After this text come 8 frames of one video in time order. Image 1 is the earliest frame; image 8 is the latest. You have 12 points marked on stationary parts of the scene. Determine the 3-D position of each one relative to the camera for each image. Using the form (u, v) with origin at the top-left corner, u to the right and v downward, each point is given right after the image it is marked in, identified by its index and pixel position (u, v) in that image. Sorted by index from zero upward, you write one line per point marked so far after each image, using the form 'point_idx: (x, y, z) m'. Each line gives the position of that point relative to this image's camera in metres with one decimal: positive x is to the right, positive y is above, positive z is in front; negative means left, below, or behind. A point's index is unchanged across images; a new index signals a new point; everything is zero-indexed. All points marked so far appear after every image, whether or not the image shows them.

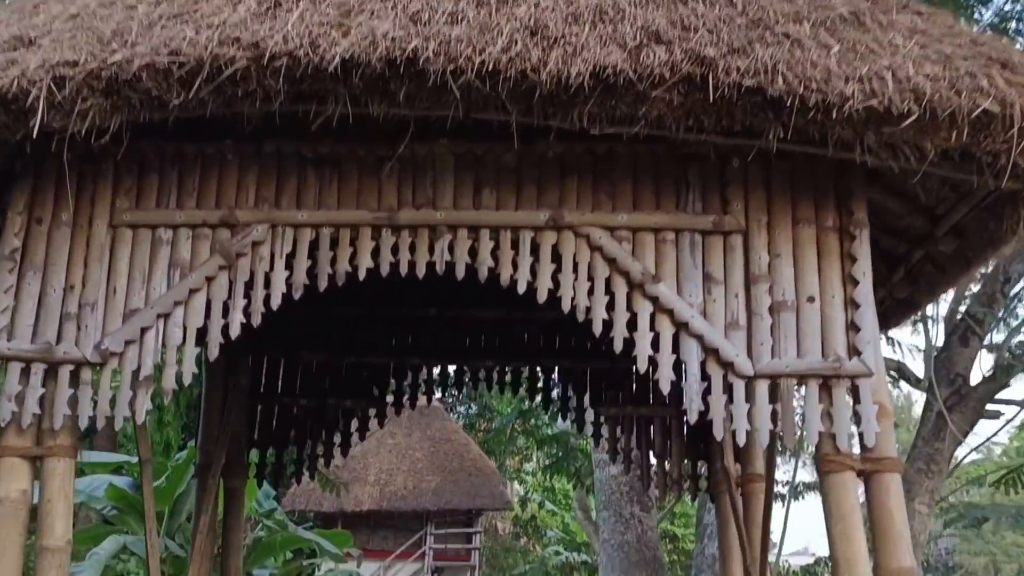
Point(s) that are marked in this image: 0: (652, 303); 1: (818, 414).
0: (+0.3, 0.0, +2.1) m
1: (+0.6, -0.2, +2.1) m
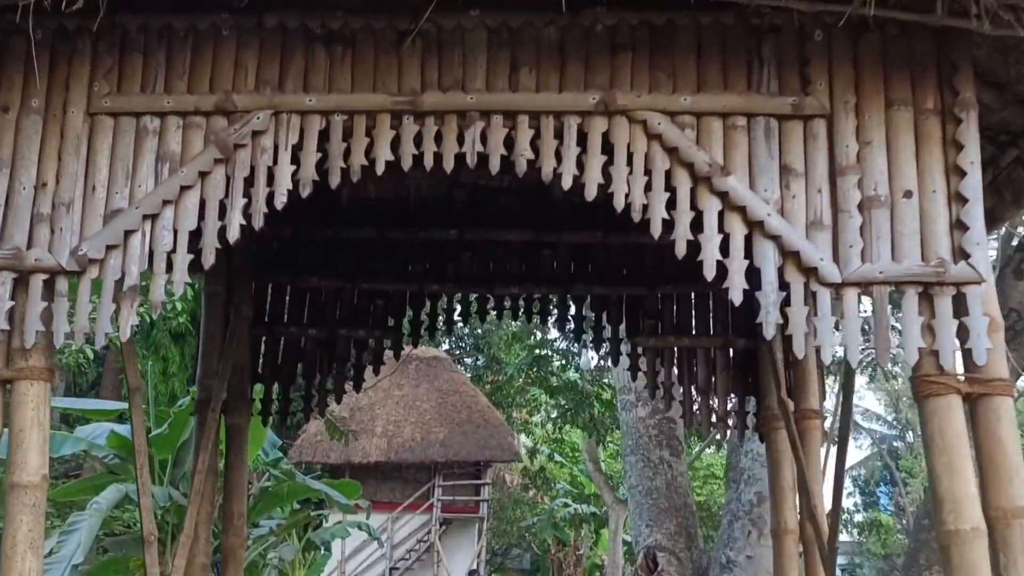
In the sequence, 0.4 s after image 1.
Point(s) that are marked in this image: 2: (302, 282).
0: (+0.3, +0.1, +1.8) m
1: (+0.6, -0.1, +1.7) m
2: (-0.6, 0.0, +3.1) m
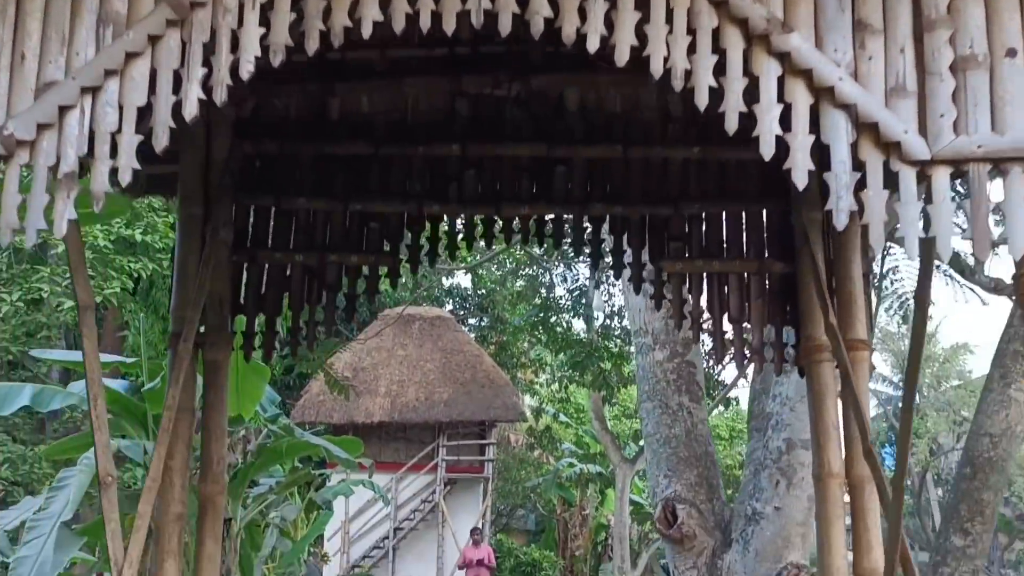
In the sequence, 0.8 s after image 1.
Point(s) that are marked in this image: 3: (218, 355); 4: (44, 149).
0: (+0.4, +0.3, +1.5) m
1: (+0.7, +0.1, +1.4) m
2: (-0.6, +0.2, +2.8) m
3: (-0.7, -0.2, +2.7) m
4: (-0.7, +0.2, +1.6) m
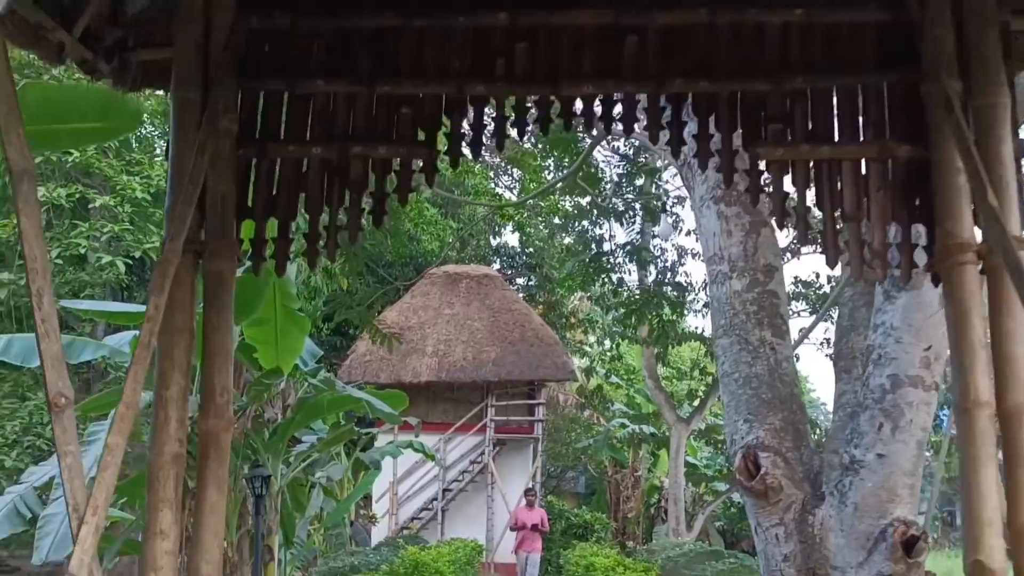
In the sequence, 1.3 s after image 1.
0: (+0.4, +0.5, +1.0) m
1: (+0.7, +0.3, +0.9) m
2: (-0.4, +0.4, +2.3) m
3: (-0.6, 0.0, +2.2) m
4: (-0.6, +0.4, +1.1) m
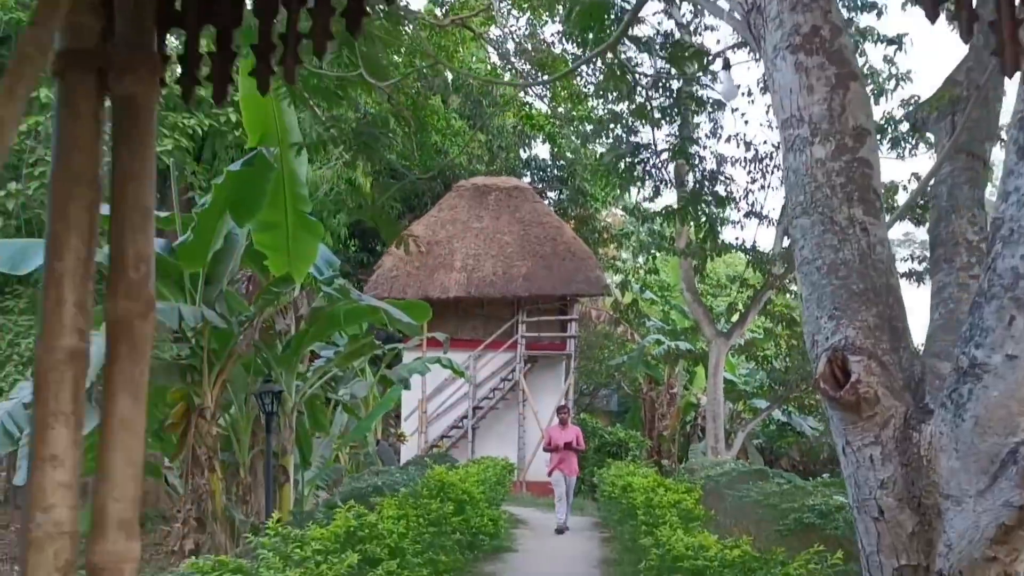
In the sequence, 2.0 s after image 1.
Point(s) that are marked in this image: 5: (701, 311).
0: (+0.4, +0.6, +0.3) m
1: (+0.7, +0.4, +0.2) m
2: (-0.4, +0.7, +1.7) m
3: (-0.5, +0.3, +1.6) m
4: (-0.6, +0.5, +0.5) m
5: (+2.4, -0.3, +14.3) m
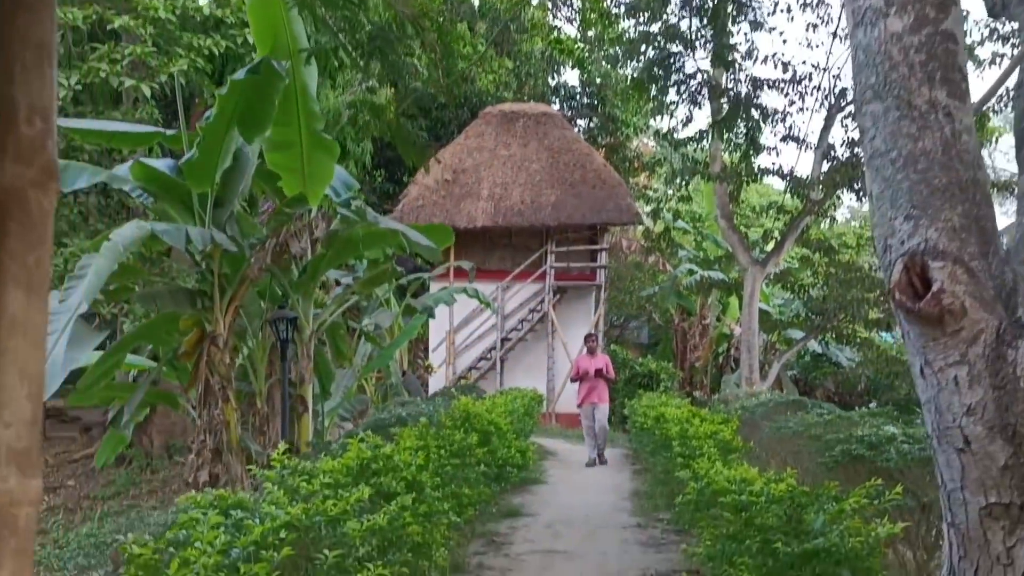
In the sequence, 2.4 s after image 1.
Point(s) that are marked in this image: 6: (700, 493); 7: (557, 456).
0: (+0.4, +0.7, -0.1) m
1: (+0.7, +0.5, -0.2) m
2: (-0.4, +0.8, +1.2) m
3: (-0.5, +0.4, +1.2) m
4: (-0.6, +0.6, 0.0) m
5: (+2.8, +0.6, +13.9) m
6: (+0.8, -0.8, +4.5) m
7: (+0.5, -1.9, +12.3) m
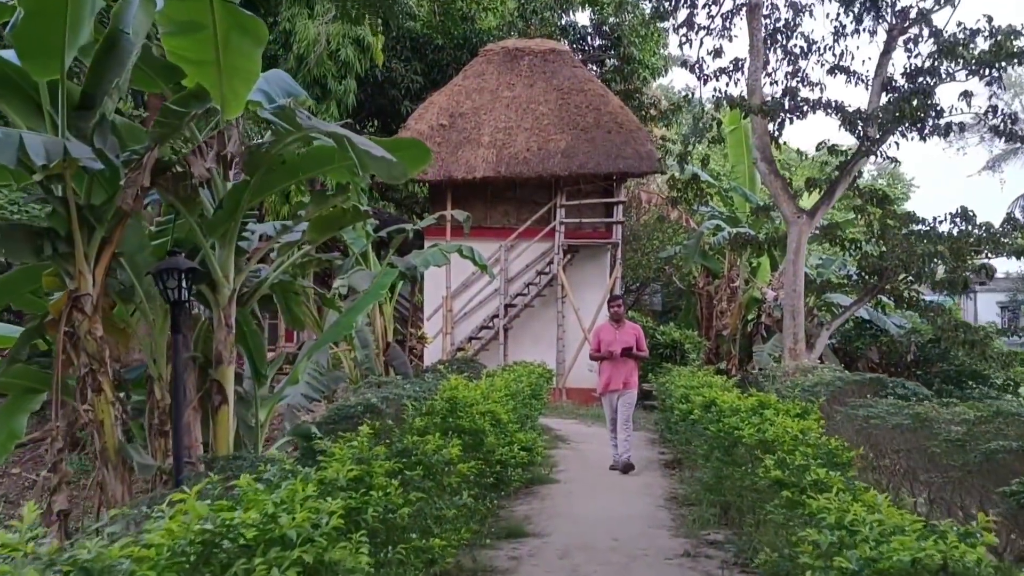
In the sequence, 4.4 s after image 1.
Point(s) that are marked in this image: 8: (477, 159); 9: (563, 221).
0: (+0.4, +0.8, -2.2) m
1: (+0.7, +0.6, -2.2) m
2: (-0.4, +0.9, -0.8) m
3: (-0.6, +0.5, -0.8) m
4: (-0.6, +0.7, -2.0) m
5: (+2.8, +1.1, +11.8) m
6: (+0.8, -0.6, +2.6) m
7: (+0.5, -1.4, +10.3) m
8: (-0.5, +1.8, +15.2) m
9: (+0.7, +0.9, +14.5) m
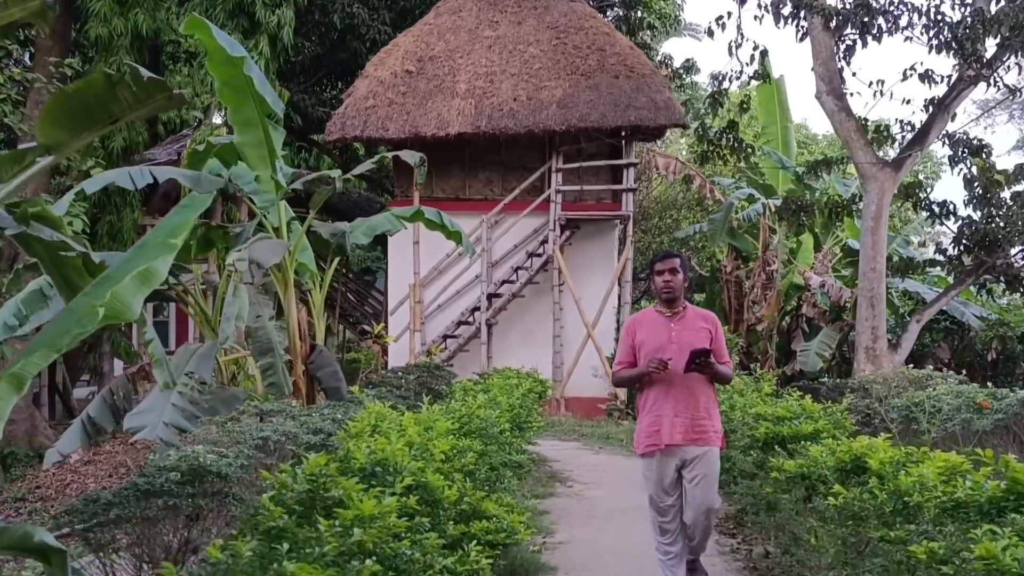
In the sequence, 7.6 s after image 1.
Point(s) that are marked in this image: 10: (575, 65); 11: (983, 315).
0: (+0.2, +0.9, -5.3) m
1: (+0.5, +0.7, -5.3) m
2: (-0.6, +1.0, -3.9) m
3: (-0.7, +0.6, -3.9) m
4: (-0.8, +0.8, -5.1) m
5: (+2.7, +1.3, +8.7) m
6: (+0.6, -0.5, -0.5) m
7: (+0.4, -1.3, +7.2) m
8: (-0.7, +1.9, +12.1) m
9: (+0.5, +1.0, +11.4) m
10: (+0.7, +2.5, +12.2) m
11: (+5.2, -0.3, +12.1) m
